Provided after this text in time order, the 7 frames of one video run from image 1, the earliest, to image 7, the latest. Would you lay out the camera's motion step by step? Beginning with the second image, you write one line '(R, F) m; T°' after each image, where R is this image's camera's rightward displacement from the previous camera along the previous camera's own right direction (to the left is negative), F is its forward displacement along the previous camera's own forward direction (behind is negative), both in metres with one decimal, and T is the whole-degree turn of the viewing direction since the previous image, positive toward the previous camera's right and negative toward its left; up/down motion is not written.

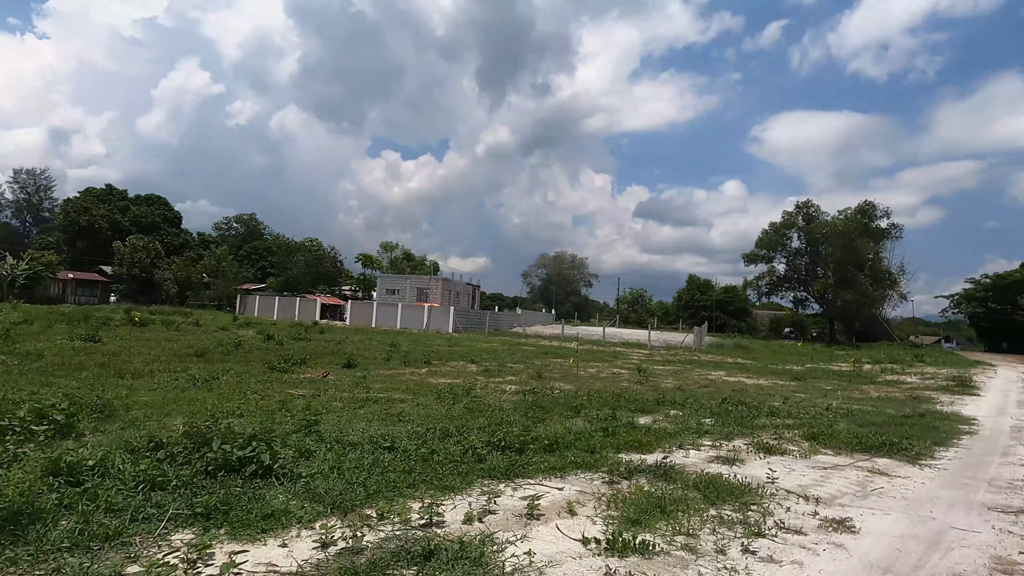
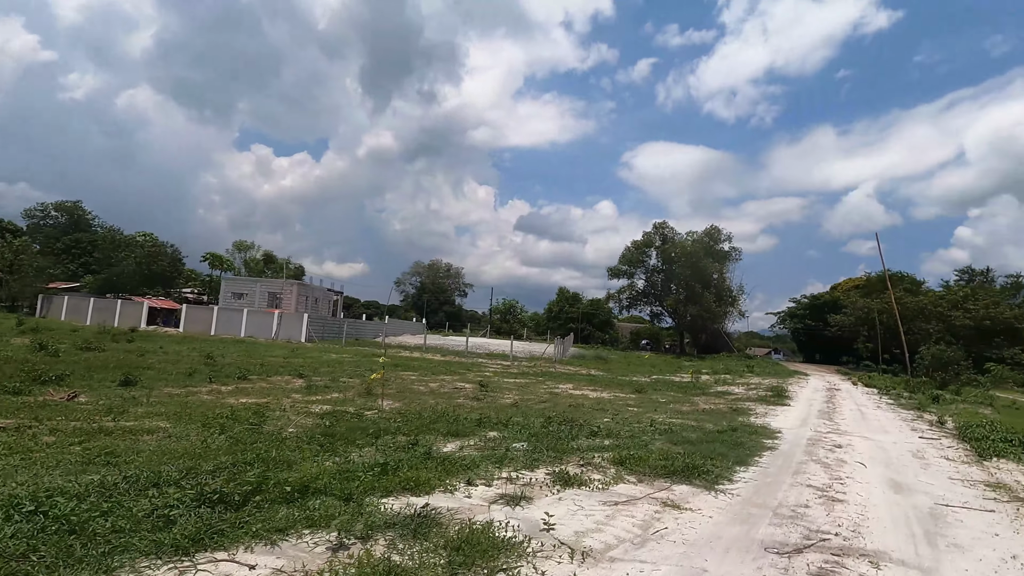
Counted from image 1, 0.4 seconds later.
(+1.5, +1.2) m; +13°
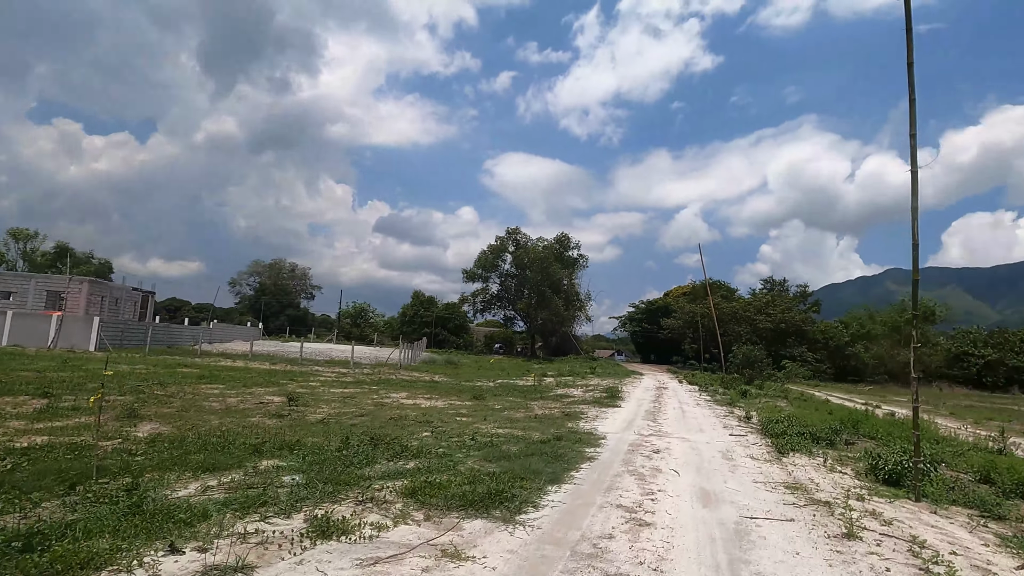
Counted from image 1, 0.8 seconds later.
(+1.2, +1.4) m; +15°
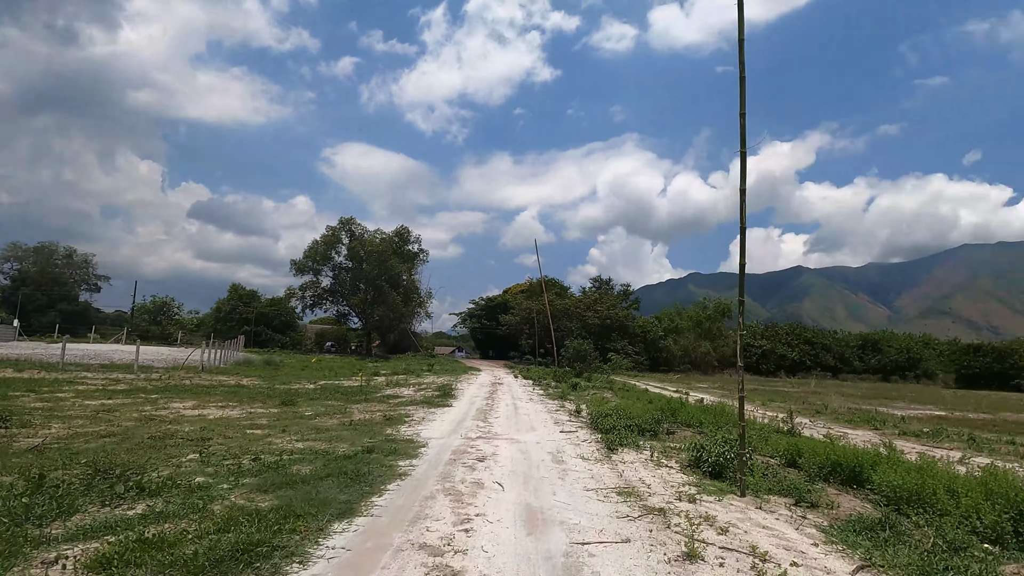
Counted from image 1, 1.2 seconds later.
(+0.7, +1.6) m; +17°
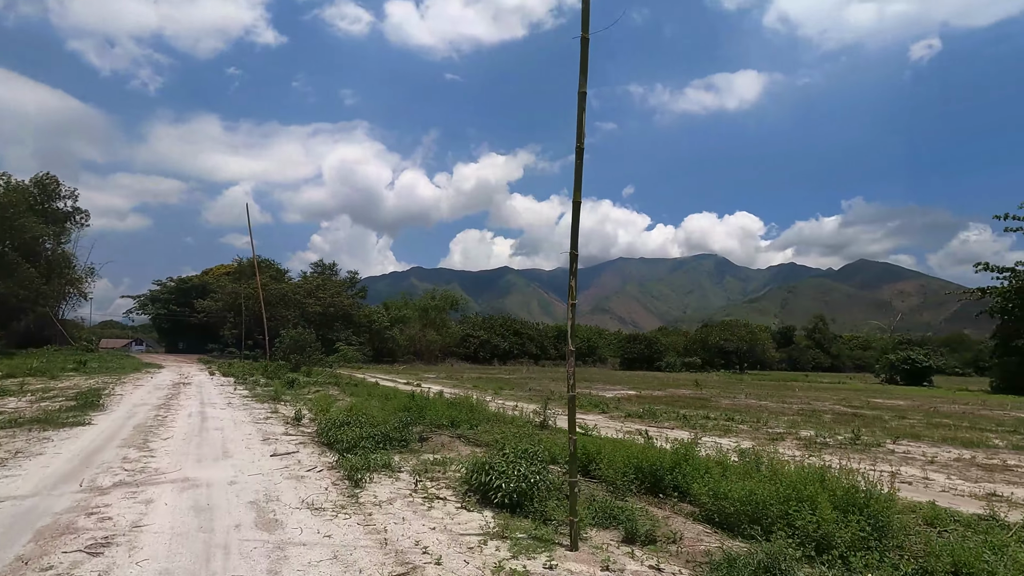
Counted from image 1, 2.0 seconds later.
(+0.2, +3.5) m; +29°
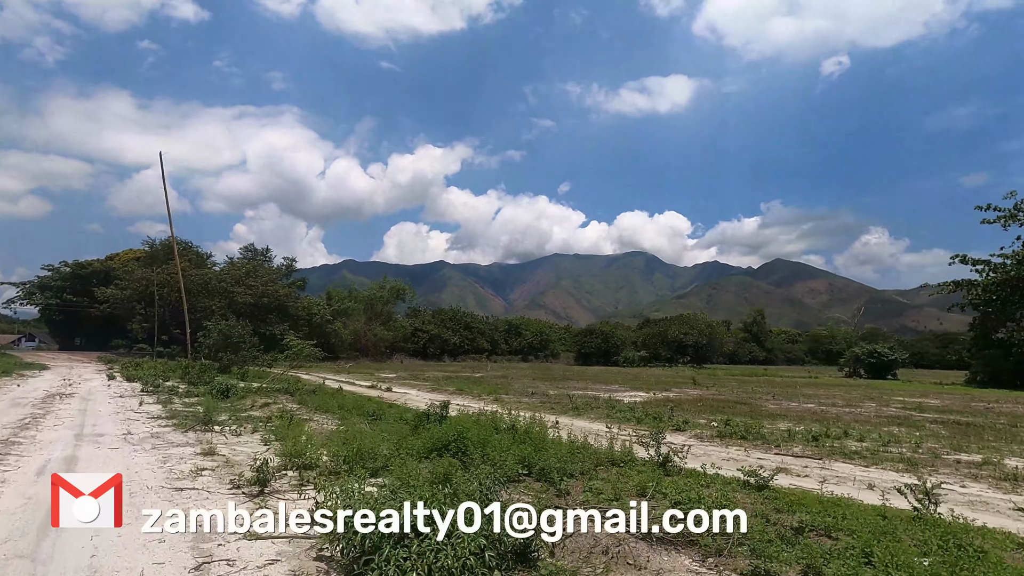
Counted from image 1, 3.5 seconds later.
(-2.8, +5.7) m; +7°
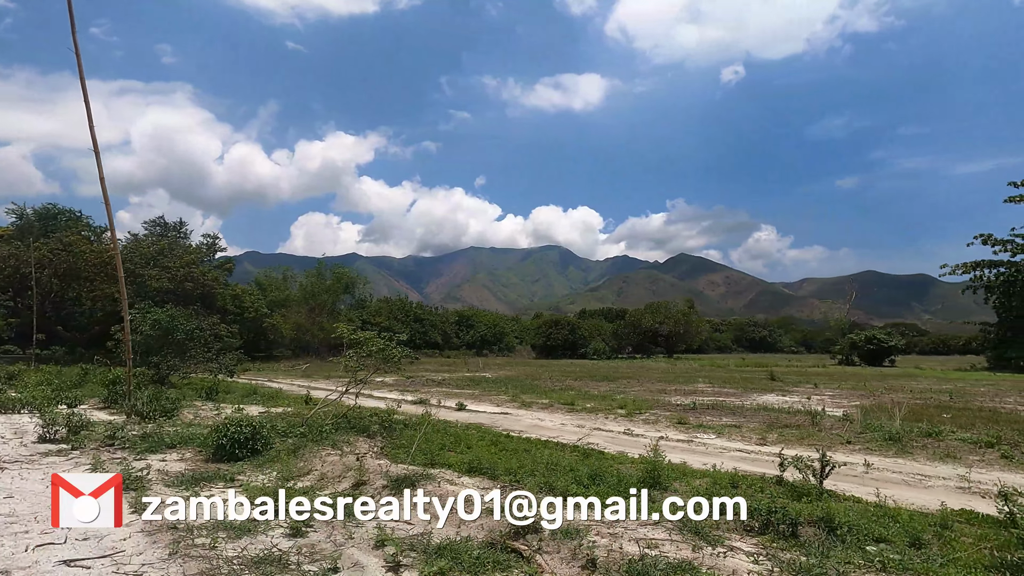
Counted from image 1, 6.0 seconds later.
(-6.8, +8.9) m; +9°
